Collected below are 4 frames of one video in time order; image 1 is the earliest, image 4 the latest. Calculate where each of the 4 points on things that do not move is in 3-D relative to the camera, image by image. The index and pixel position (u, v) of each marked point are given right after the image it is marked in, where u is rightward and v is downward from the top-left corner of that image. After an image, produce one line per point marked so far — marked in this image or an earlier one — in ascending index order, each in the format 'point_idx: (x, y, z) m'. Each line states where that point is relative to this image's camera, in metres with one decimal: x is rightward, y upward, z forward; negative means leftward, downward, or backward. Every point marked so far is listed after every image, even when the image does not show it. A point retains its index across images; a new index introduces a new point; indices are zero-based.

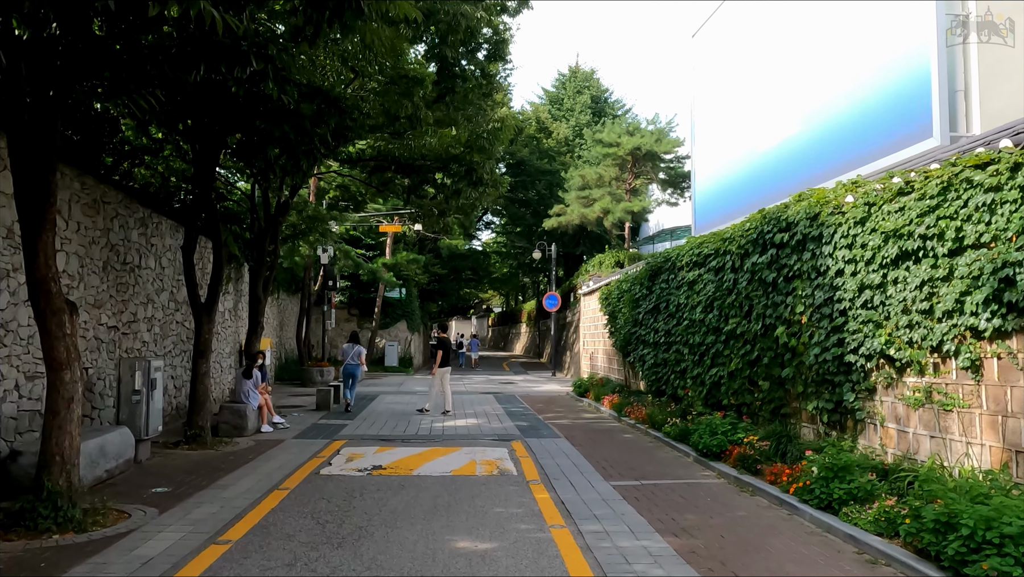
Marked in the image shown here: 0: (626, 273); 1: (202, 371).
0: (+2.6, +0.4, +17.1) m
1: (-4.3, -1.2, +10.5) m
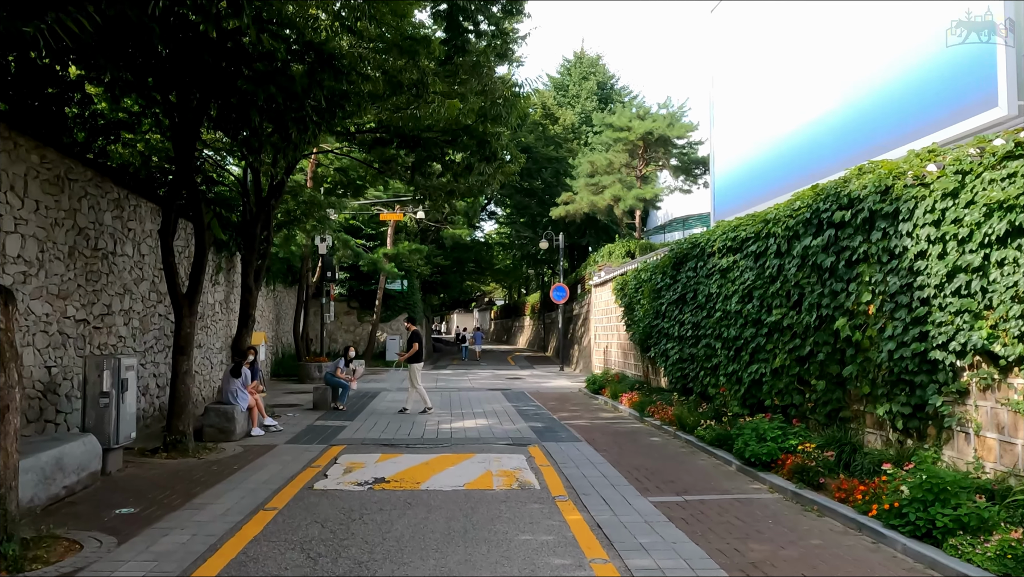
0: (+2.8, +0.6, +16.0) m
1: (-4.1, -1.0, +9.4) m
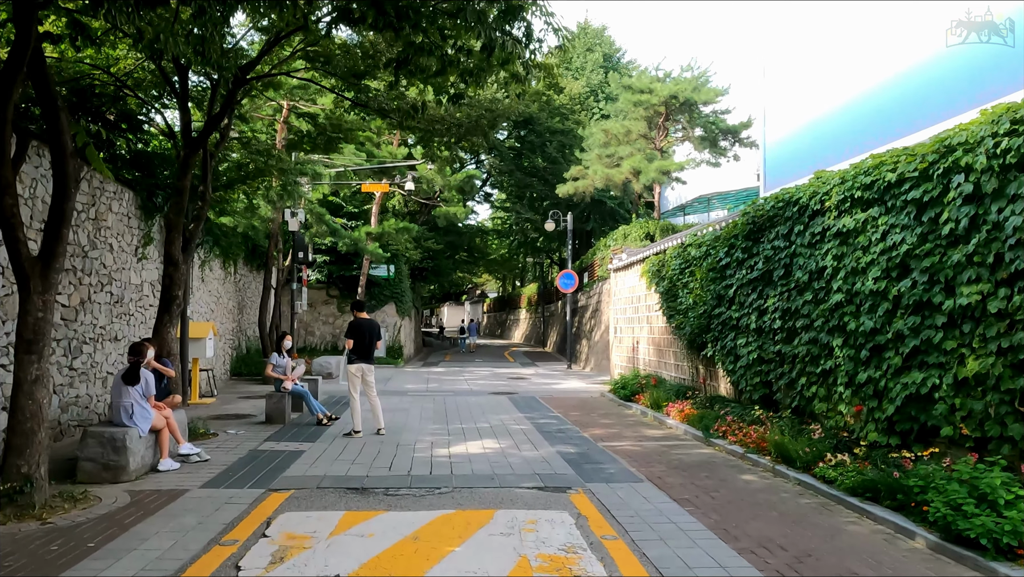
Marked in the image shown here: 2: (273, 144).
0: (+3.0, +0.9, +12.6) m
1: (-3.8, -0.7, +6.0) m
2: (-4.3, +2.6, +13.4) m
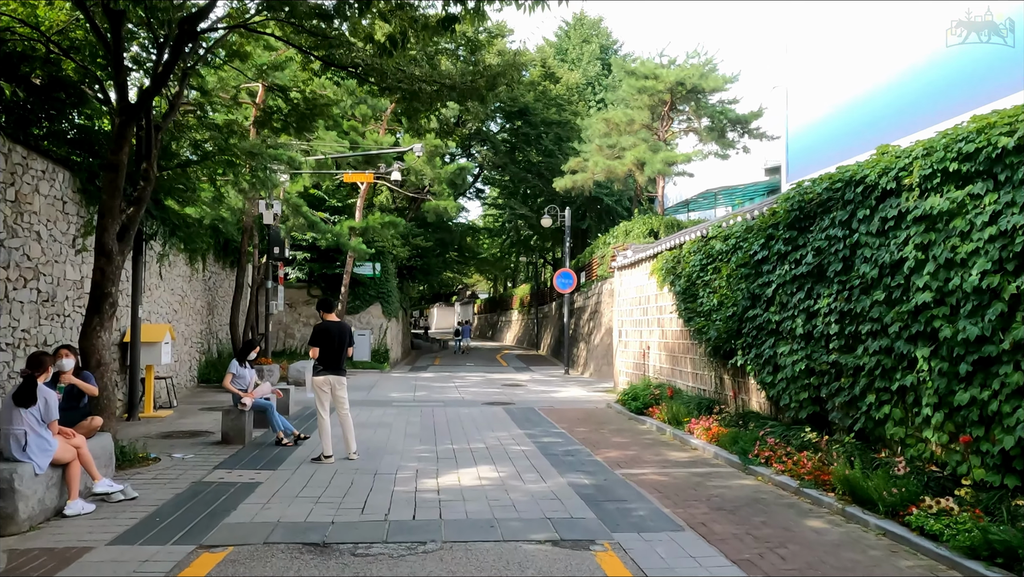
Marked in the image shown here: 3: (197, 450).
0: (+3.0, +0.9, +11.1) m
1: (-3.7, -0.7, +4.3) m
2: (-4.3, +2.6, +11.8) m
3: (-3.6, -1.9, +8.7) m
